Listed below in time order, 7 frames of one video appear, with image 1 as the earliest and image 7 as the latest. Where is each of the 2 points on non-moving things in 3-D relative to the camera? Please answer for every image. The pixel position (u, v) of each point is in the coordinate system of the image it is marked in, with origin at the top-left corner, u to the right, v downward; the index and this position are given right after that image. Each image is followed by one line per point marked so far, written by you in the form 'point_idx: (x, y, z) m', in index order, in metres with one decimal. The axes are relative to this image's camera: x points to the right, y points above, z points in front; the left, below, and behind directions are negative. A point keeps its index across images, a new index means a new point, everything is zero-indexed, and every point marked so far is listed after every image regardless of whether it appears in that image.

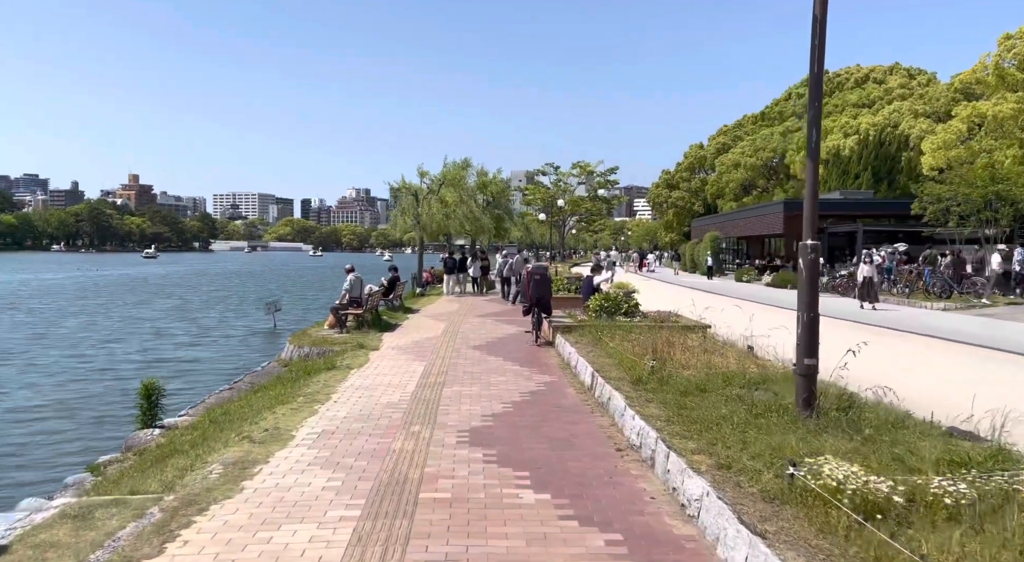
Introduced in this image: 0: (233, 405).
0: (-3.9, -1.7, +11.1) m
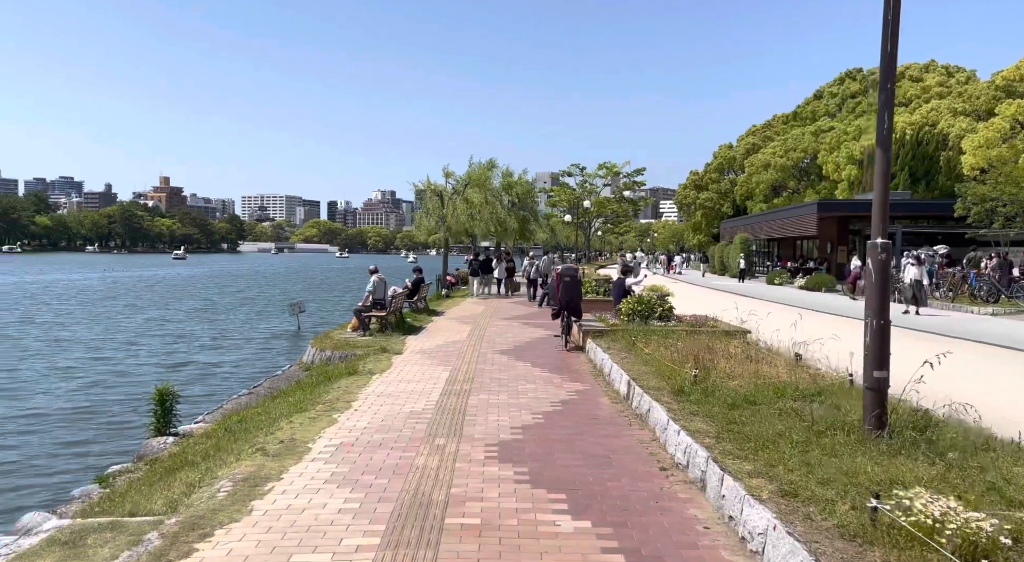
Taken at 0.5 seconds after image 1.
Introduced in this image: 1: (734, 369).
0: (-3.5, -1.7, +10.6) m
1: (+2.5, -1.0, +9.2) m
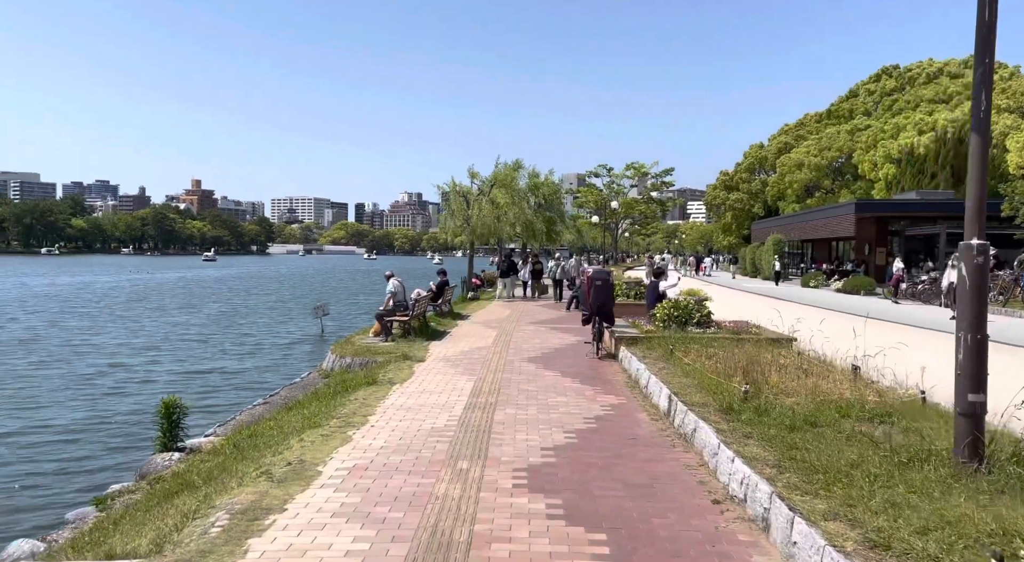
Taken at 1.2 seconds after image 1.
0: (-3.1, -1.8, +10.0) m
1: (+2.9, -1.1, +8.3) m
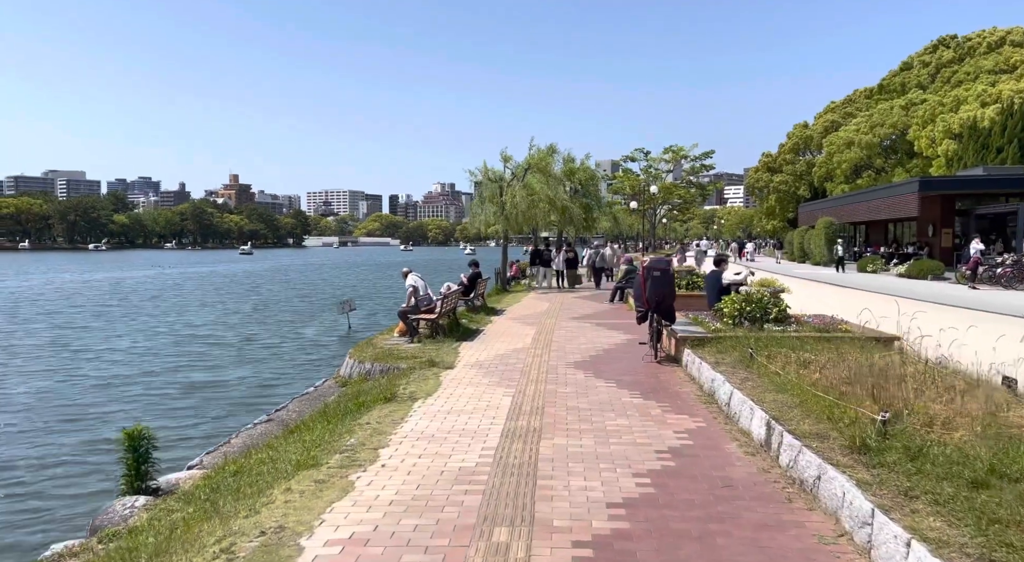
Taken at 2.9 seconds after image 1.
0: (-2.6, -1.8, +8.1) m
1: (+3.3, -1.0, +6.2) m
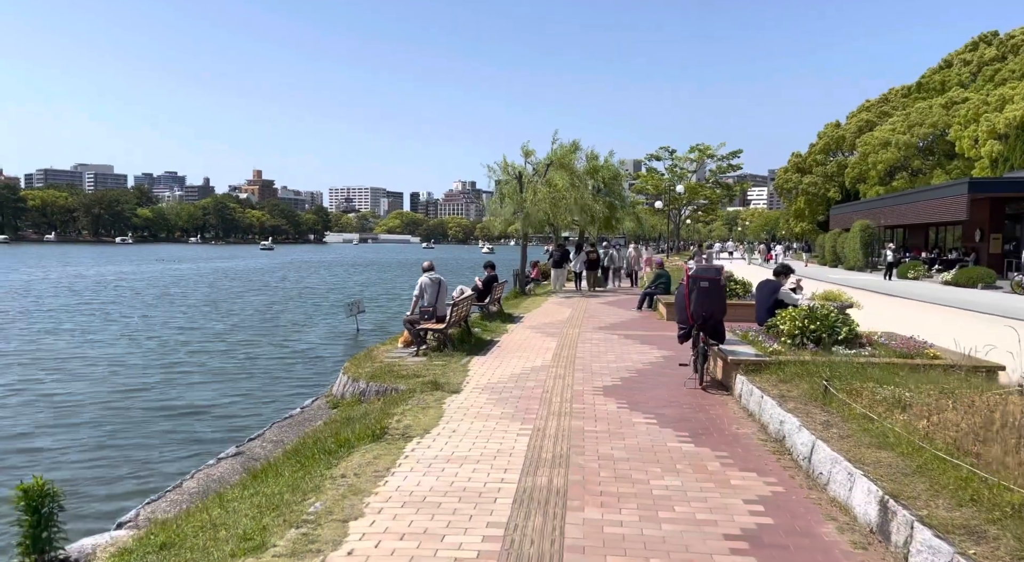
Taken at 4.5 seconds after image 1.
0: (-2.5, -1.9, +6.3) m
1: (+3.3, -1.1, +4.3) m
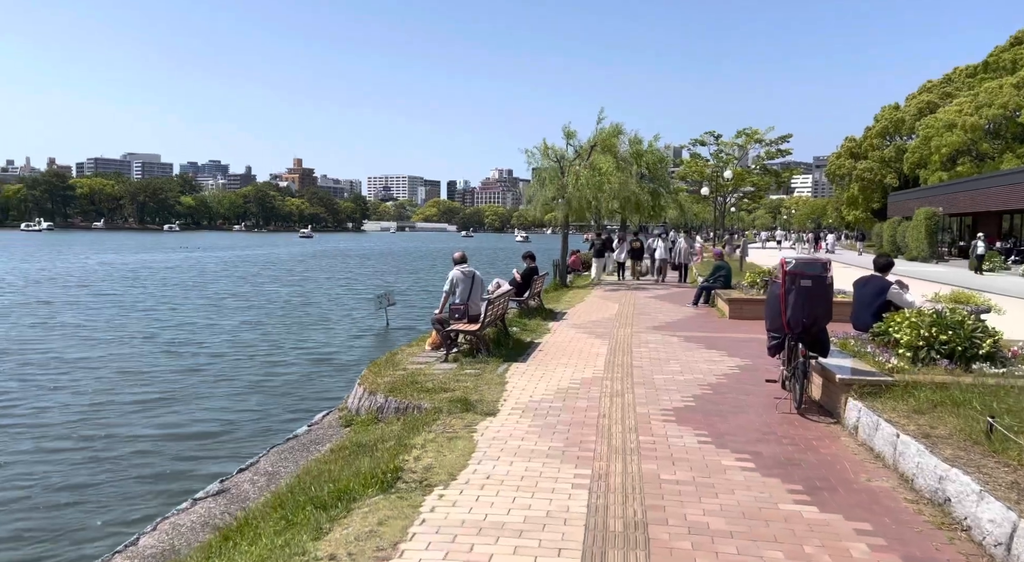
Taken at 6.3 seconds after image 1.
0: (-2.2, -1.9, +4.5) m
1: (+3.6, -1.2, +2.2) m
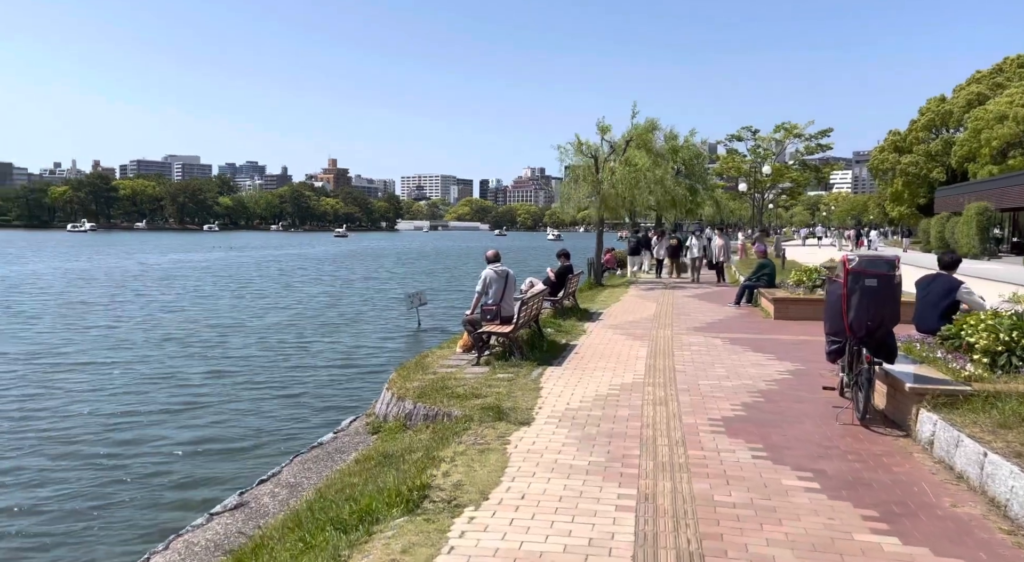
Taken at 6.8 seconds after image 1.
0: (-2.0, -1.9, +4.0) m
1: (+3.7, -1.2, +1.4) m
